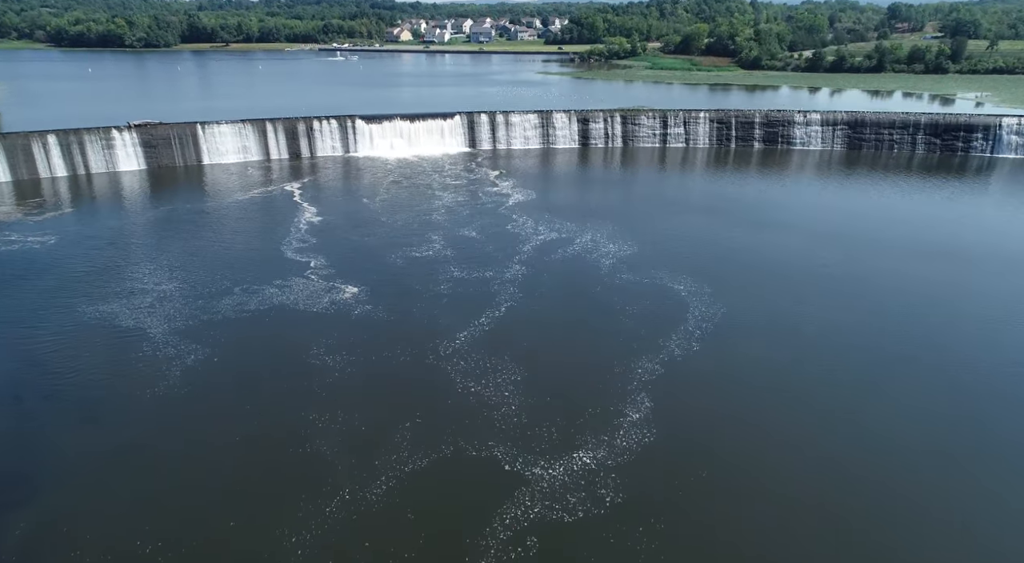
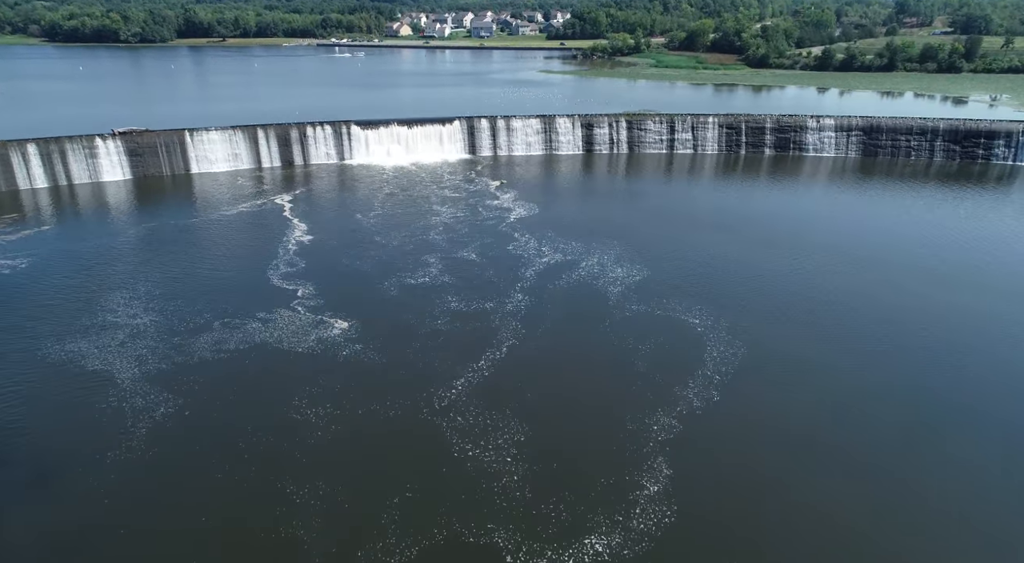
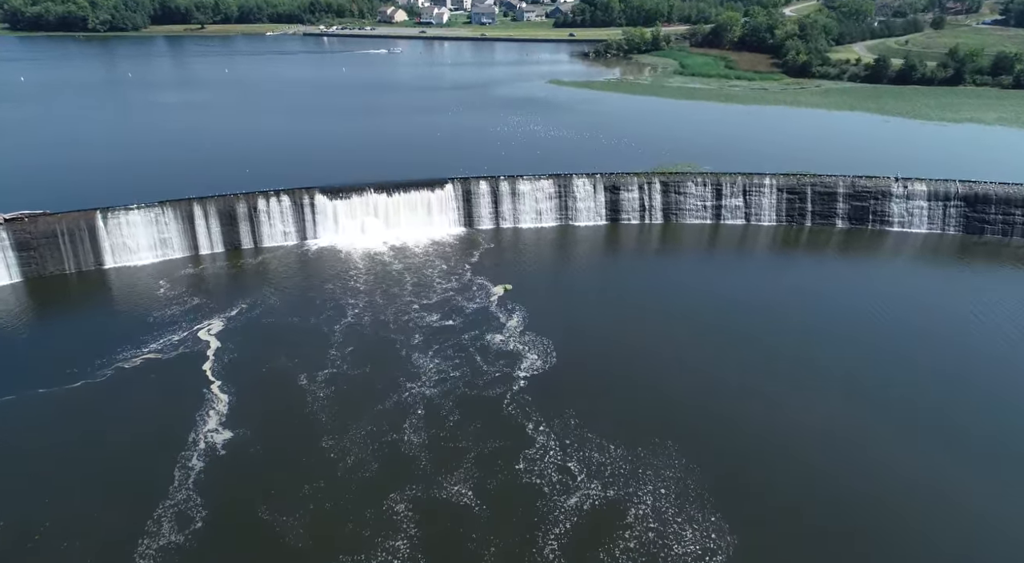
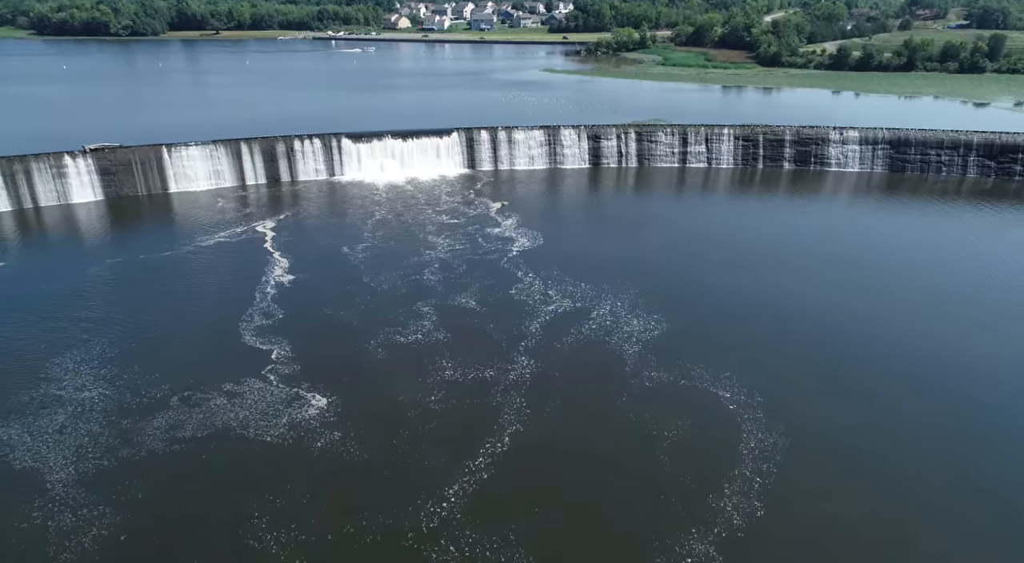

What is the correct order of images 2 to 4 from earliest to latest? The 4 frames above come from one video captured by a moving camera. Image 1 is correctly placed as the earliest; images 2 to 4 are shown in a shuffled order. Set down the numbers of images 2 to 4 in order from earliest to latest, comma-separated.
2, 4, 3
